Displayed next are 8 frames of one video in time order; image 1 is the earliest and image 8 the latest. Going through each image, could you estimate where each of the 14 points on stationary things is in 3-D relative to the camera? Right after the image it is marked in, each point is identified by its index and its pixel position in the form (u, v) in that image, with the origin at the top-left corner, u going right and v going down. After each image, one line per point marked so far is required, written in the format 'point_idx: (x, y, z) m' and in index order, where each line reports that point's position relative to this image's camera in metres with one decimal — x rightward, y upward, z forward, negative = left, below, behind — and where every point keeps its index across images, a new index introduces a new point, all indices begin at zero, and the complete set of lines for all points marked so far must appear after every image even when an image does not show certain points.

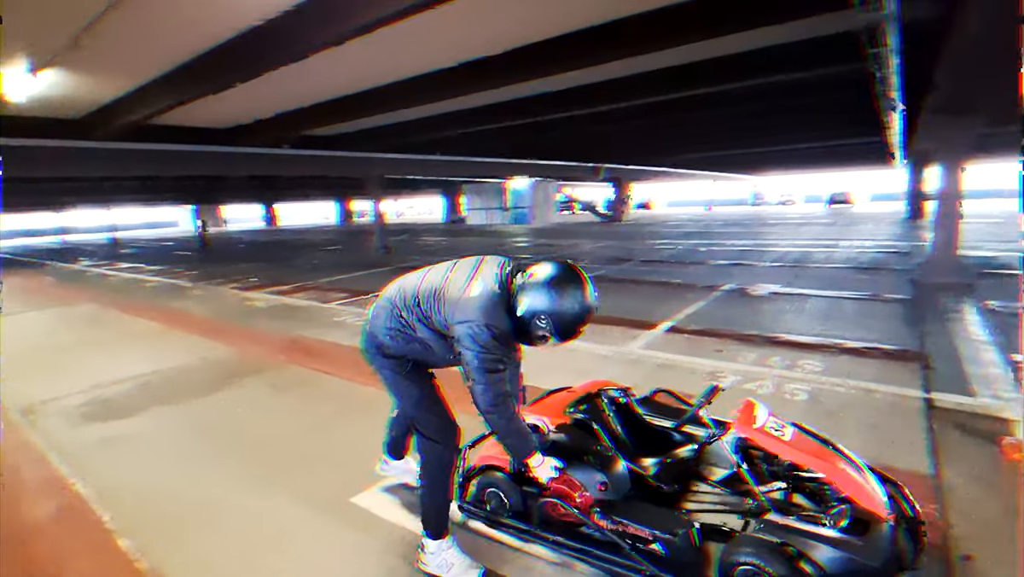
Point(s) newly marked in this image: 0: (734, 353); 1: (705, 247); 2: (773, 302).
0: (+1.8, -0.5, +4.1) m
1: (+4.7, +1.0, +12.6) m
2: (+3.1, -0.1, +6.4) m
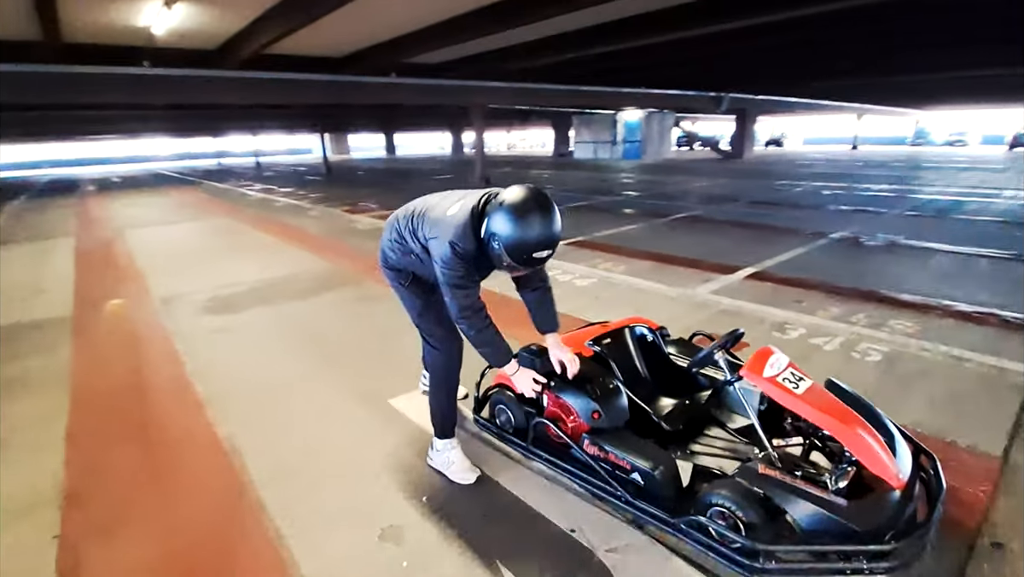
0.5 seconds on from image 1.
0: (+2.2, -0.1, +3.8) m
1: (+6.9, +2.2, +11.2) m
2: (+4.0, +0.4, +5.6) m
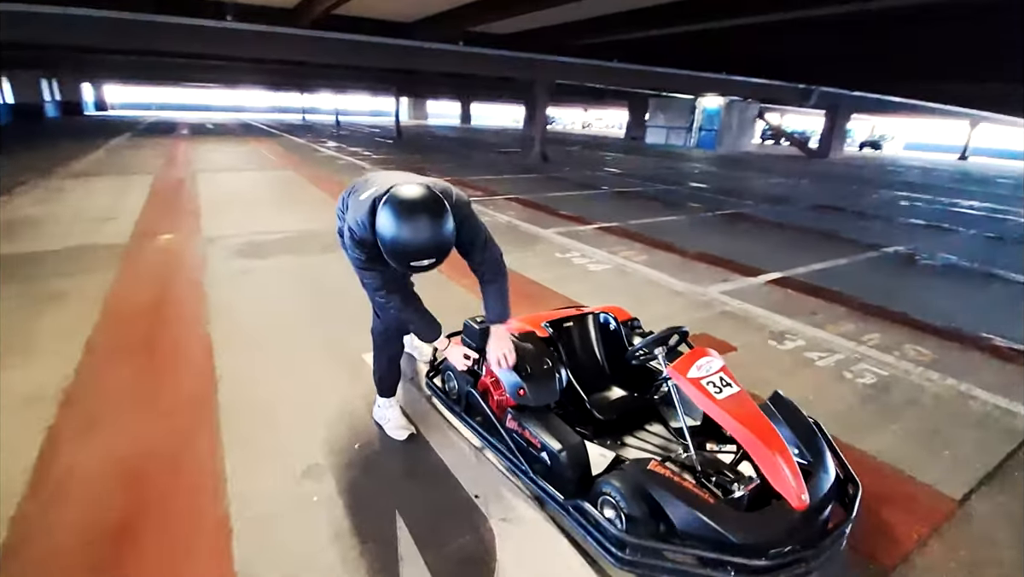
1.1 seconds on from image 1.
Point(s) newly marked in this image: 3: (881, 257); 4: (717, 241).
0: (+2.2, -0.2, +3.6) m
1: (+8.0, +1.8, +10.3) m
2: (+4.3, +0.2, +5.1) m
3: (+4.0, +0.4, +5.6) m
4: (+2.3, +0.5, +5.9) m
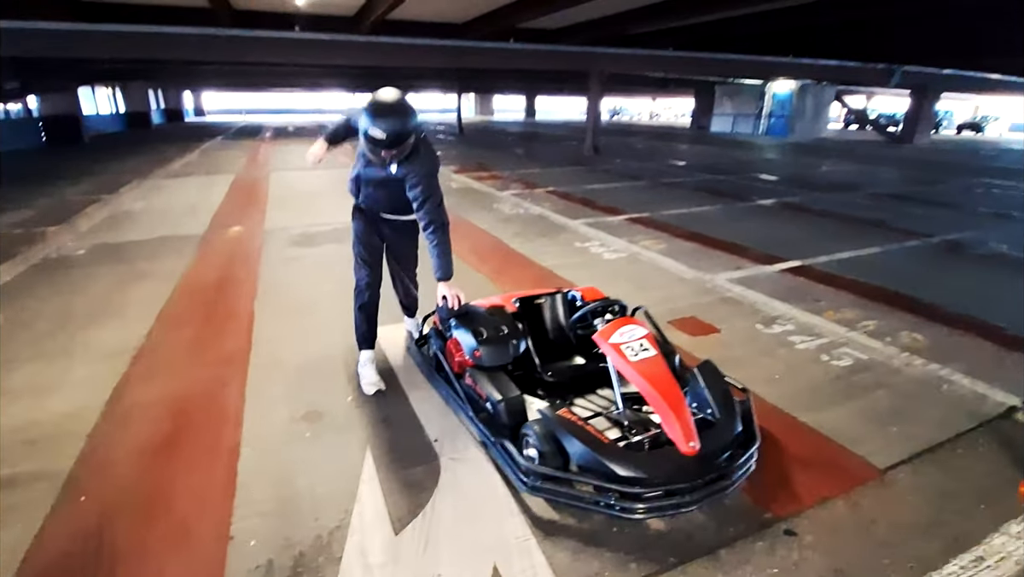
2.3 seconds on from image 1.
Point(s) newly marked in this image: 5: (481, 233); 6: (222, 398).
0: (+2.2, -0.1, +3.6) m
1: (+8.9, +1.9, +9.5) m
2: (+4.5, +0.2, +4.9) m
3: (+4.3, +0.5, +5.3) m
4: (+2.7, +0.7, +5.8) m
5: (-0.3, +0.6, +5.6) m
6: (-1.4, -0.5, +2.5) m
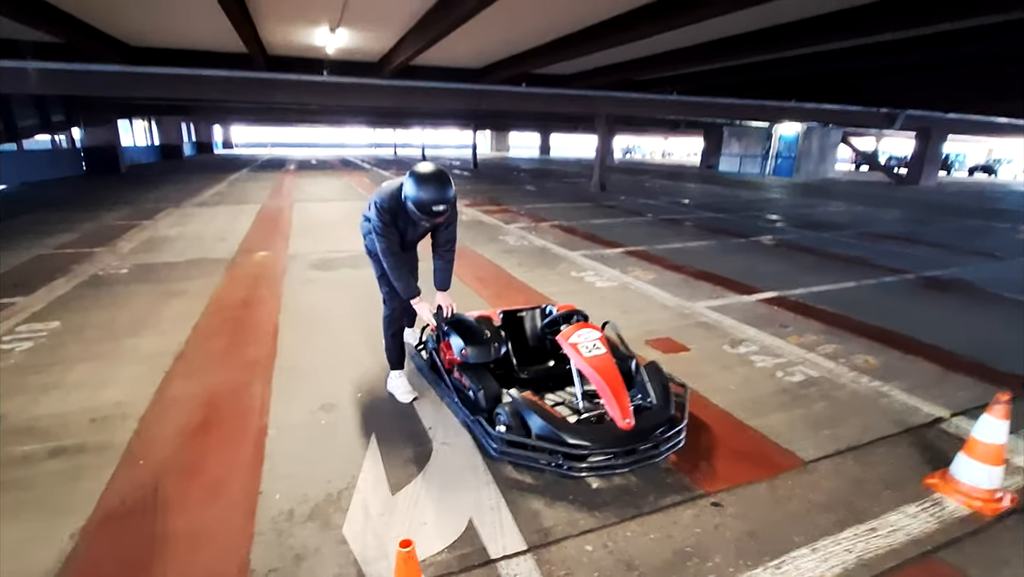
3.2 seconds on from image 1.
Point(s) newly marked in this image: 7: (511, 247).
0: (+2.2, -0.3, +3.9) m
1: (+9.0, +1.1, +9.8) m
2: (+4.5, -0.1, +5.2) m
3: (+4.3, +0.1, +5.7) m
4: (+2.7, +0.3, +6.2) m
5: (-0.3, +0.3, +6.1) m
6: (-1.5, -0.6, +2.9) m
7: (0.0, +0.6, +7.0) m
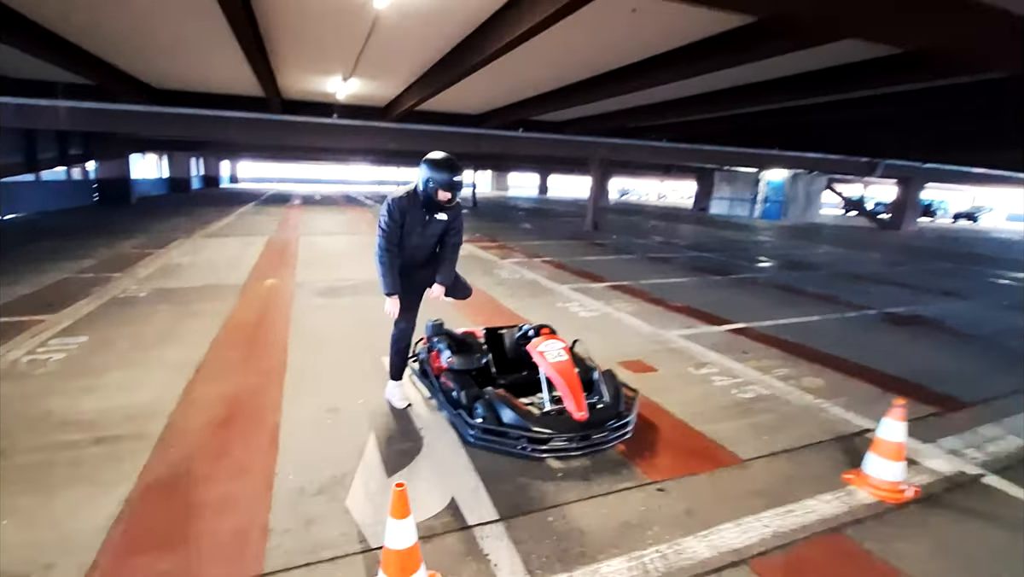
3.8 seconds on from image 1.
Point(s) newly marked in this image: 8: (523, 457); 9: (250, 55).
0: (+2.1, -0.6, +4.4) m
1: (+8.9, +0.3, +10.3) m
2: (+4.4, -0.5, +5.6) m
3: (+4.2, -0.3, +6.1) m
4: (+2.6, -0.1, +6.7) m
5: (-0.4, 0.0, +6.6) m
6: (-1.6, -0.7, +3.3) m
7: (-0.1, +0.1, +7.5) m
8: (0.0, -0.9, +2.6) m
9: (-3.1, +2.8, +6.1) m
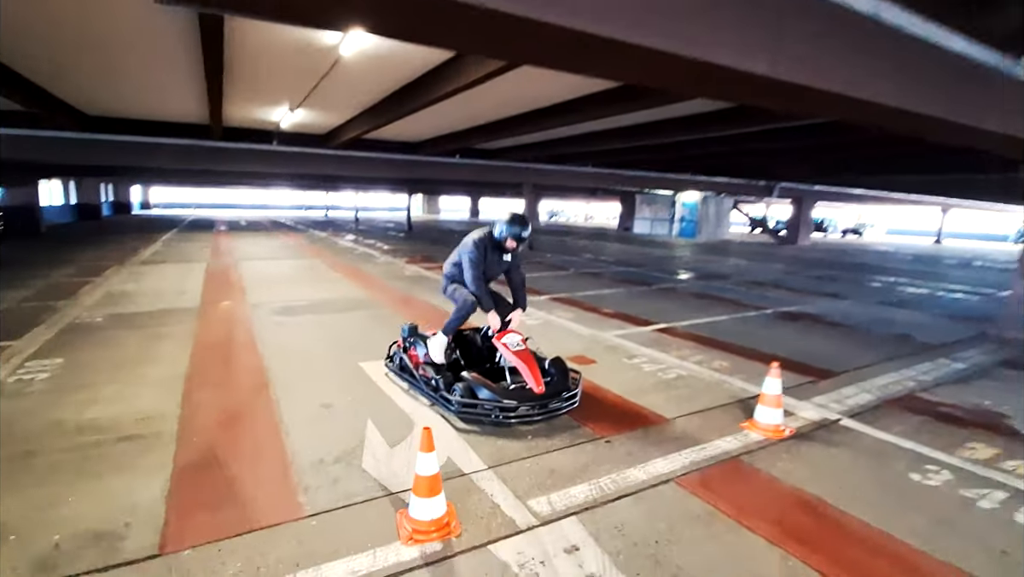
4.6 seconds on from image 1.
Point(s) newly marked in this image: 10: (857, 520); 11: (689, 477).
0: (+1.7, -0.6, +5.2) m
1: (+7.6, +0.2, +12.1) m
2: (+3.8, -0.5, +6.8) m
3: (+3.5, -0.4, +7.3) m
4: (+1.9, -0.3, +7.7) m
5: (-1.1, -0.3, +7.1) m
6: (-1.8, -0.8, +3.7) m
7: (-0.9, -0.1, +8.1) m
8: (-0.1, -0.9, +3.3) m
9: (-3.8, +2.5, +6.4) m
10: (+1.7, -1.1, +2.5) m
11: (+1.0, -1.0, +2.8) m
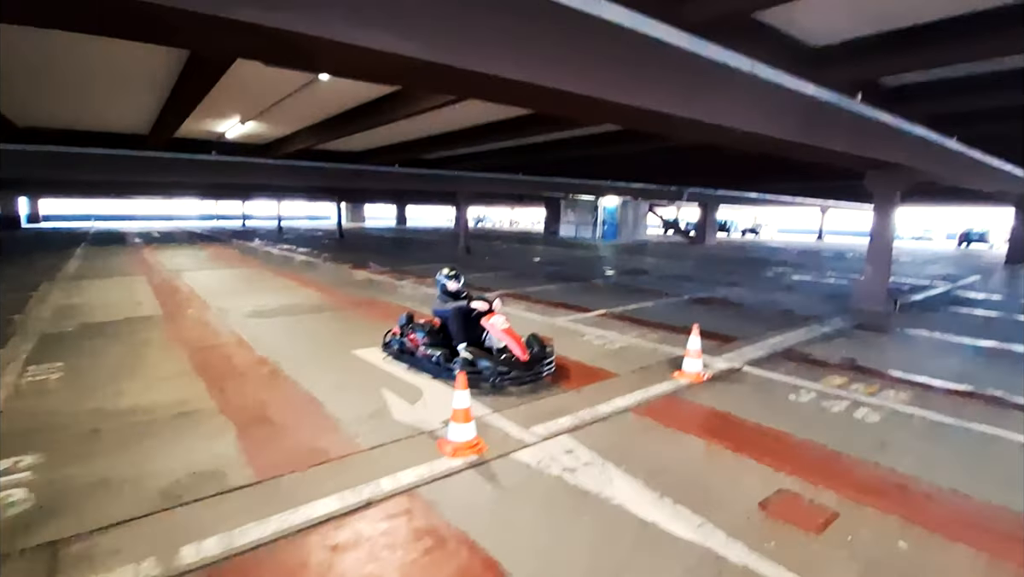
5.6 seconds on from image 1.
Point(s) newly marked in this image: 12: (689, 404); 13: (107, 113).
0: (+1.3, -0.5, +6.3) m
1: (+6.1, +0.5, +14.0) m
2: (+3.1, -0.3, +8.2) m
3: (+2.8, -0.2, +8.6) m
4: (+1.1, -0.2, +8.7) m
5: (-1.7, -0.3, +7.8) m
6: (-2.0, -0.8, +4.3) m
7: (-1.7, -0.1, +8.8) m
8: (-0.2, -0.8, +4.1) m
9: (-4.4, +2.4, +6.7) m
10: (+1.7, -0.9, +3.6) m
11: (+1.0, -0.9, +3.8) m
12: (+1.4, -0.9, +3.9) m
13: (-6.2, +2.7, +7.9) m
